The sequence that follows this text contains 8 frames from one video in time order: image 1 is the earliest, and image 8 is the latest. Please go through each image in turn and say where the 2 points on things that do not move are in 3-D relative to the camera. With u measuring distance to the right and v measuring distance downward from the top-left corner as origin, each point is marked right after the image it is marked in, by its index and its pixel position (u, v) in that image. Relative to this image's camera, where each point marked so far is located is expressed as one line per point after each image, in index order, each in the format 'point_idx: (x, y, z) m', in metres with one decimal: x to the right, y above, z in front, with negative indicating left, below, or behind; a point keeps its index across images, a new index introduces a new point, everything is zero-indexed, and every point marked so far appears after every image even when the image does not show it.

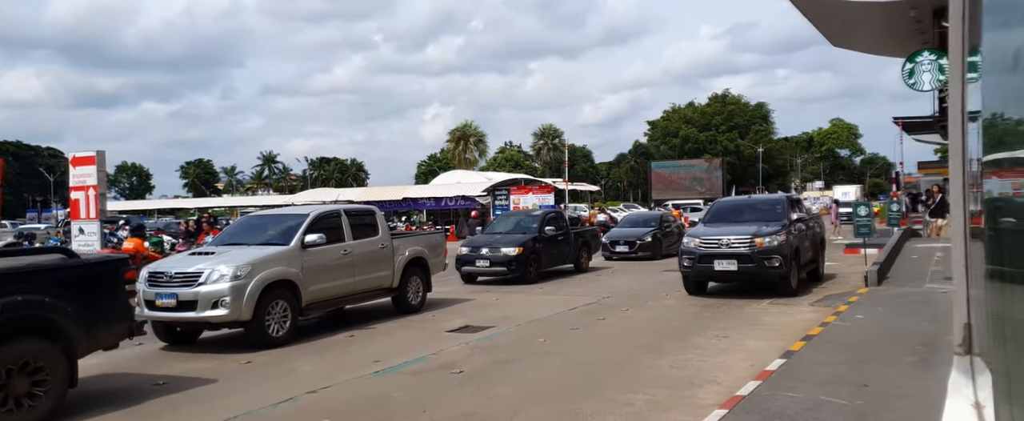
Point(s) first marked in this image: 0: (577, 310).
0: (+1.1, -1.7, +11.9) m
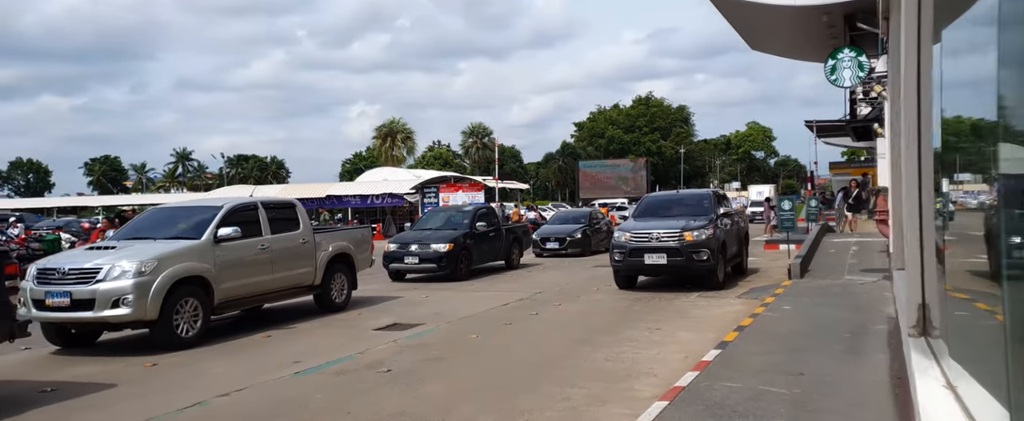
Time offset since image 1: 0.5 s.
0: (0.0, -1.6, +11.7) m
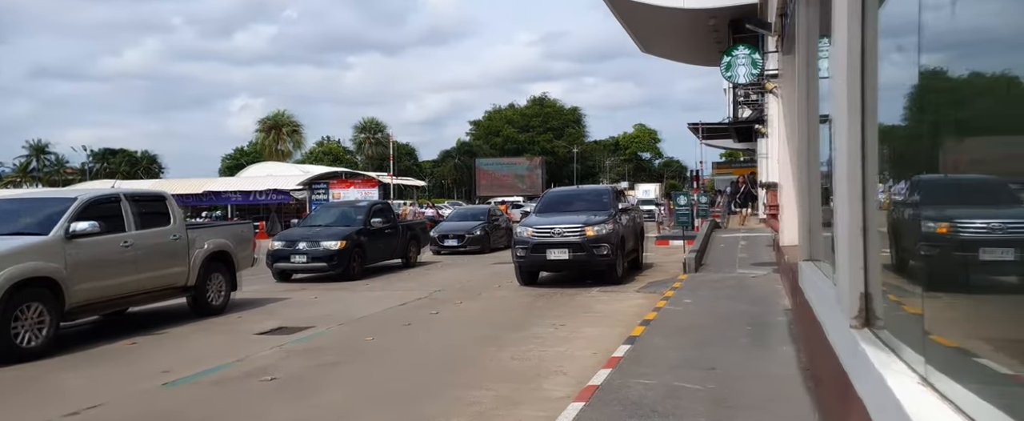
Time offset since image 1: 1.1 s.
0: (-1.7, -1.5, +11.1) m
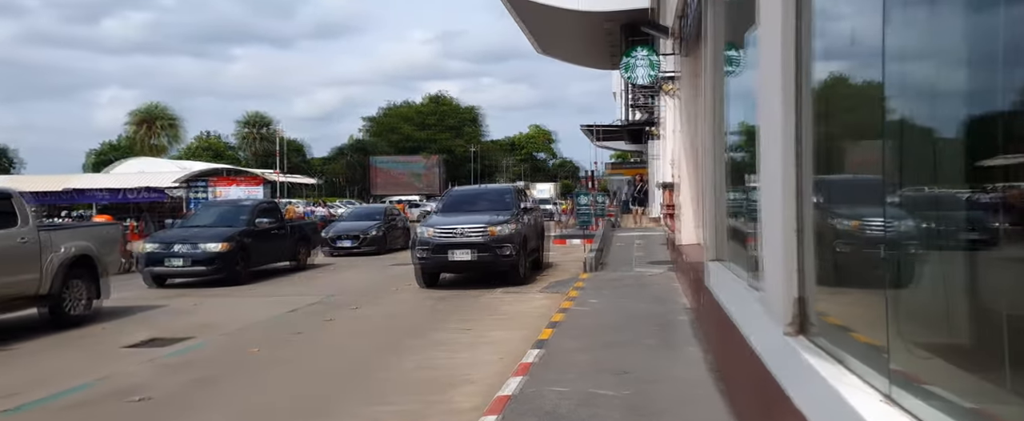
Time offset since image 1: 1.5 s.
0: (-3.2, -1.5, +10.4) m
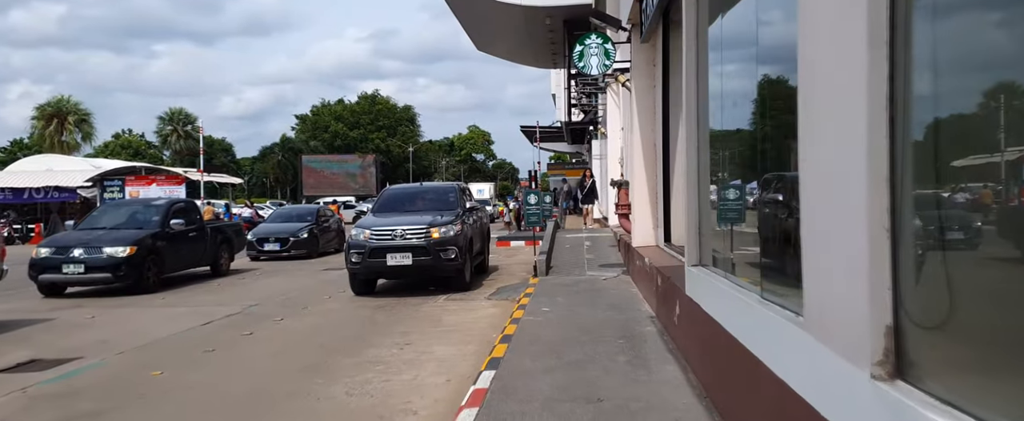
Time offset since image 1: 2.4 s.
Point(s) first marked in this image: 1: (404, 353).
0: (-3.9, -1.5, +9.2) m
1: (-1.1, -1.4, +6.9) m
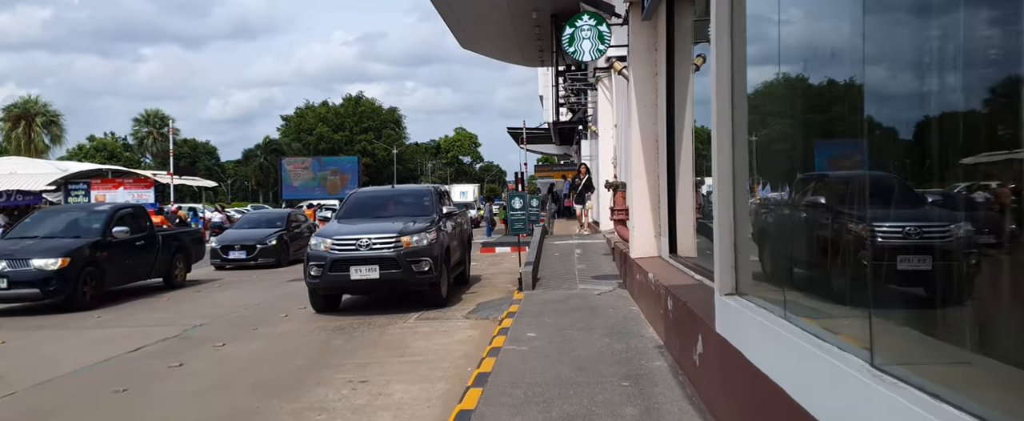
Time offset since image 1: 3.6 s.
0: (-4.2, -1.6, +7.8) m
1: (-1.3, -1.5, +5.5) m
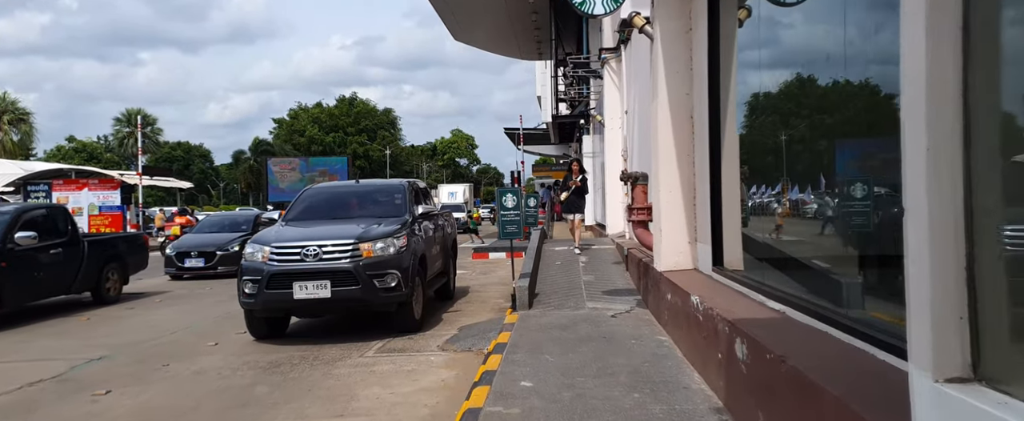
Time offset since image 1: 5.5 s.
0: (-4.3, -1.6, +5.7) m
1: (-1.3, -1.4, +3.4) m
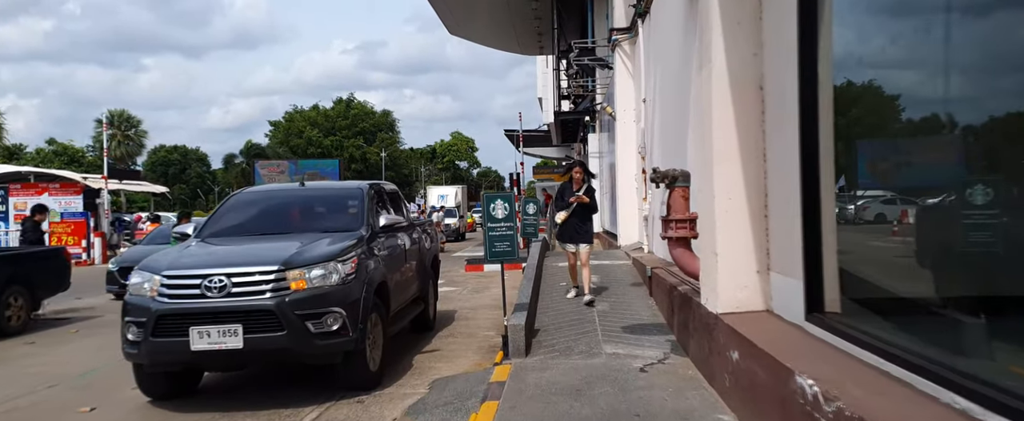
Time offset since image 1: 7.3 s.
0: (-4.3, -1.7, +3.5) m
1: (-1.4, -1.5, +1.2) m
